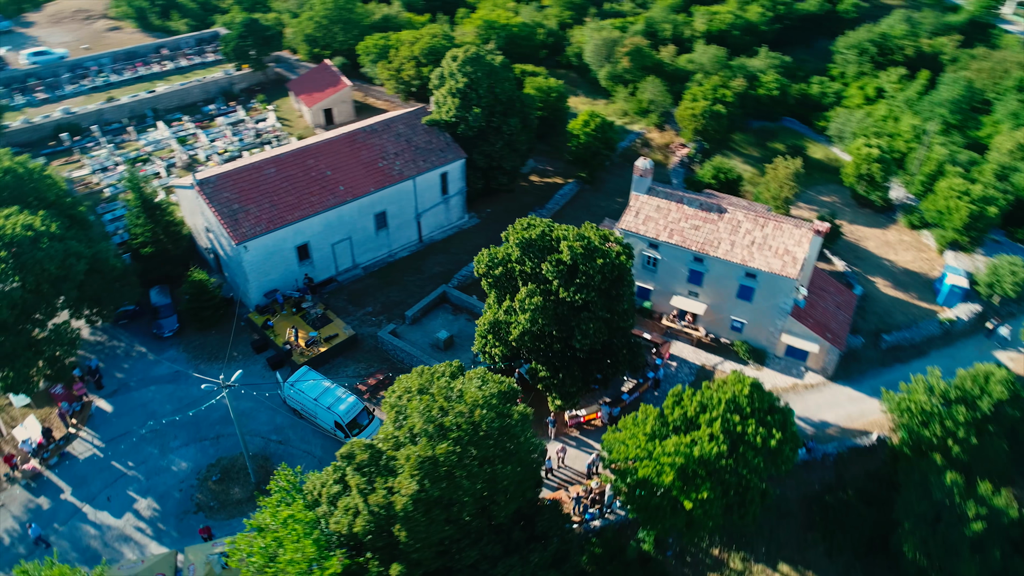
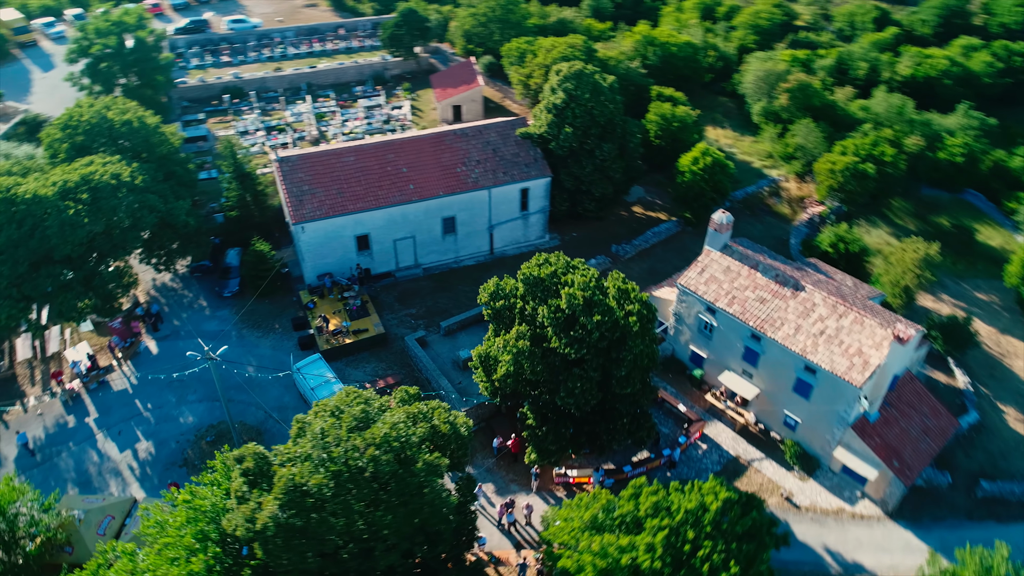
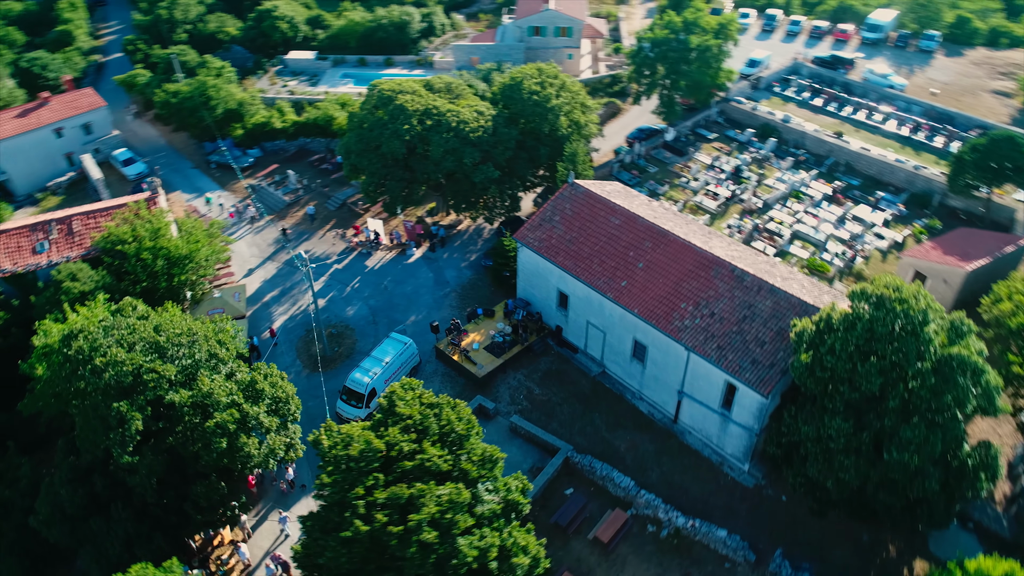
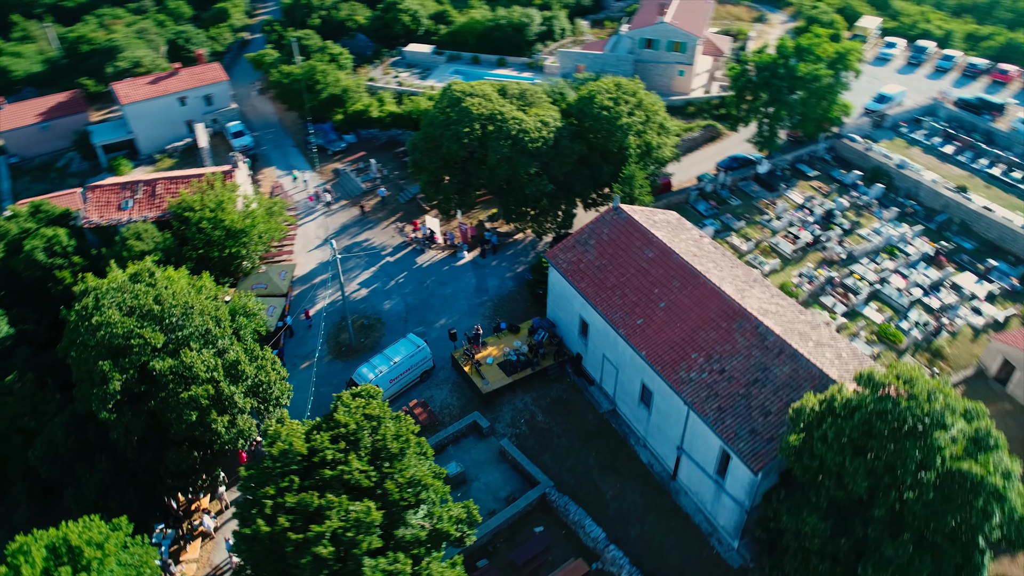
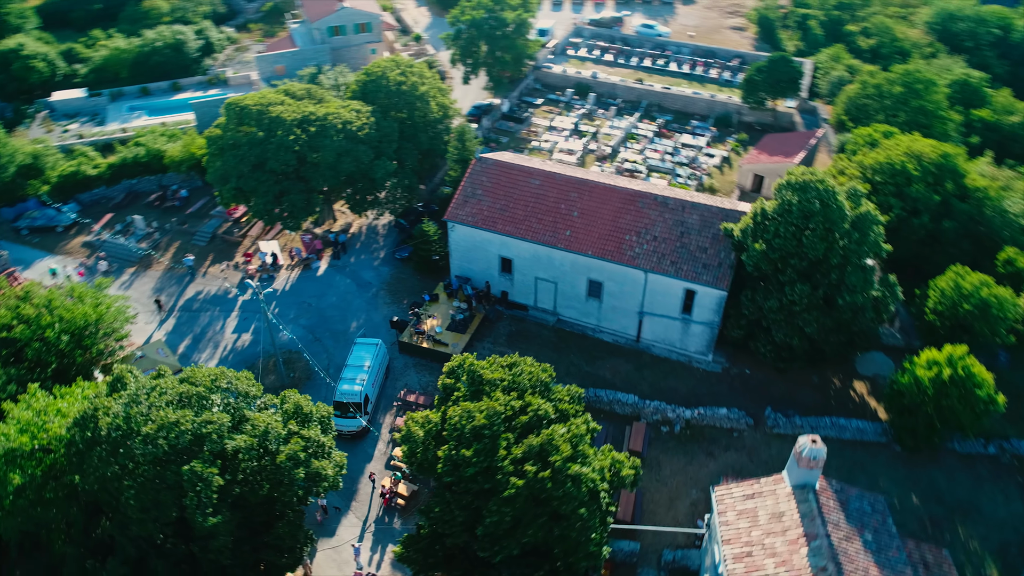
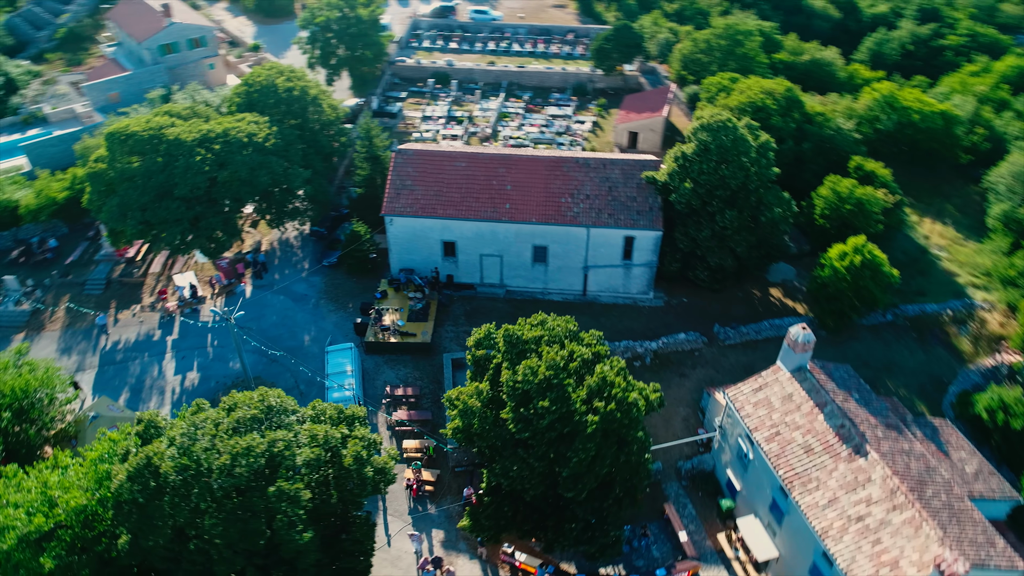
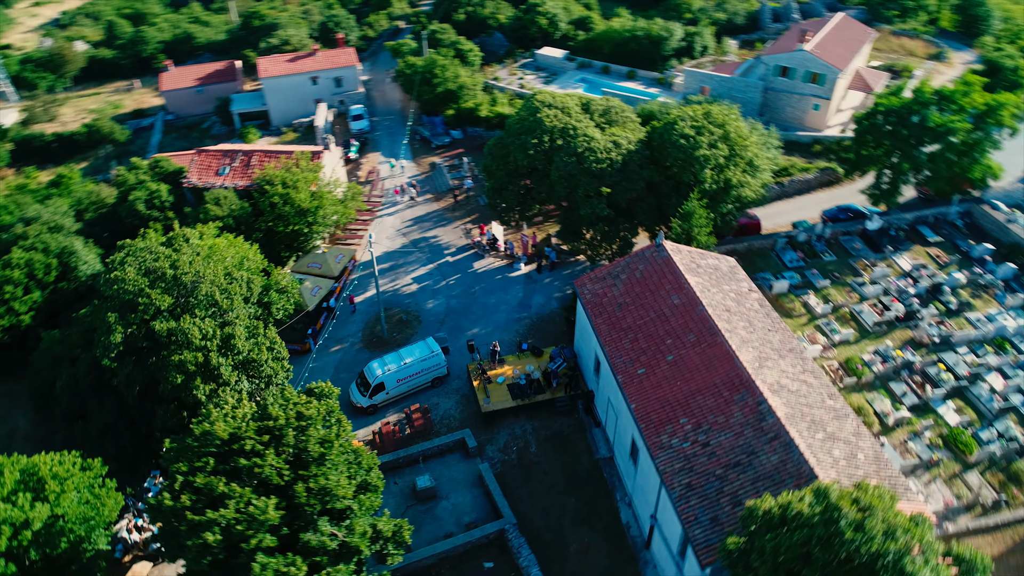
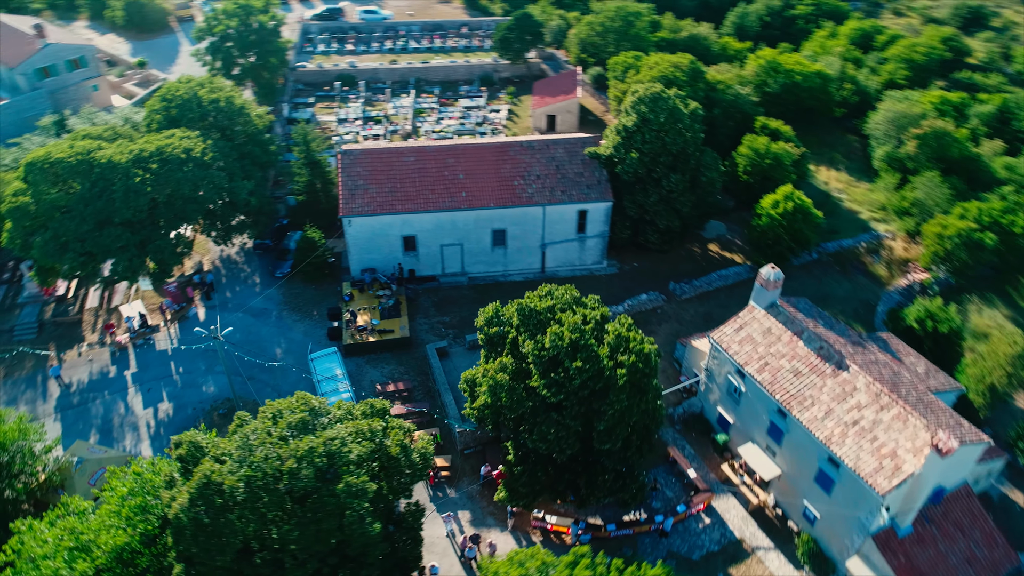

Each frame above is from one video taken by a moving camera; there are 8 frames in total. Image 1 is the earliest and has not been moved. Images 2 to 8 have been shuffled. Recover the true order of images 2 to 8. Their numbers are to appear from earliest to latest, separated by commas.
2, 8, 6, 5, 3, 4, 7
